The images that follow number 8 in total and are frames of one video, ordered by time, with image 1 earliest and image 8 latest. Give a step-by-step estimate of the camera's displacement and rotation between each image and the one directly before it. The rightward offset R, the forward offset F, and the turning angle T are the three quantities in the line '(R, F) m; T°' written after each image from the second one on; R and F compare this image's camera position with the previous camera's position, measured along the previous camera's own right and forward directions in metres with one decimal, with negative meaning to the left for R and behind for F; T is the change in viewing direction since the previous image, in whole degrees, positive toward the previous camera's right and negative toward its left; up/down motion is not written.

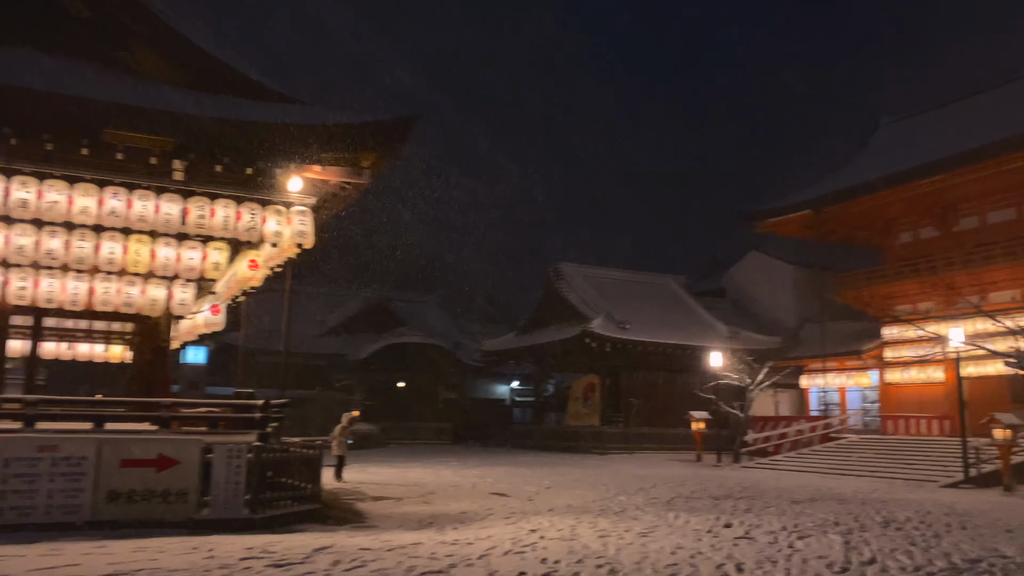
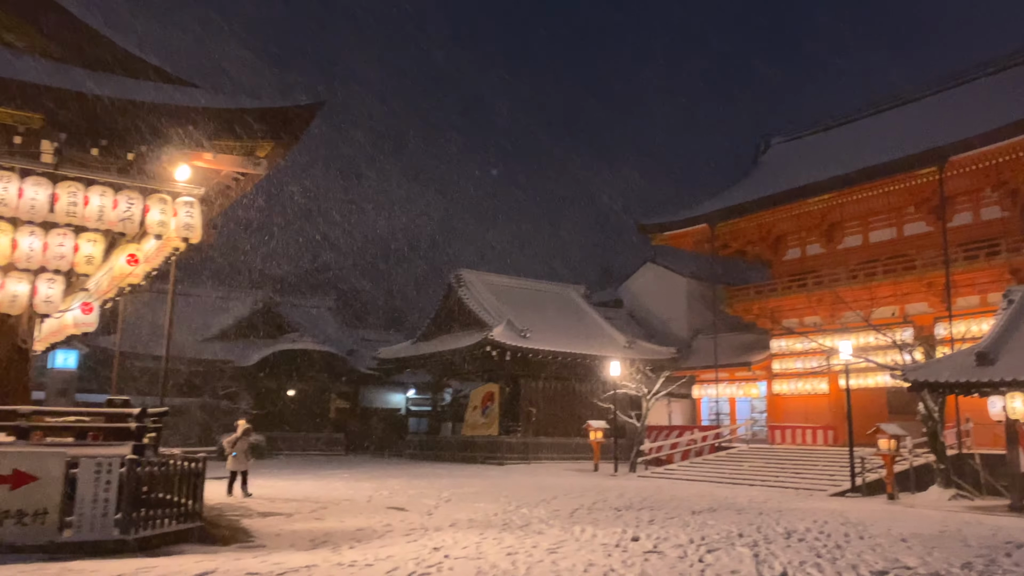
(-0.1, +0.4) m; +7°
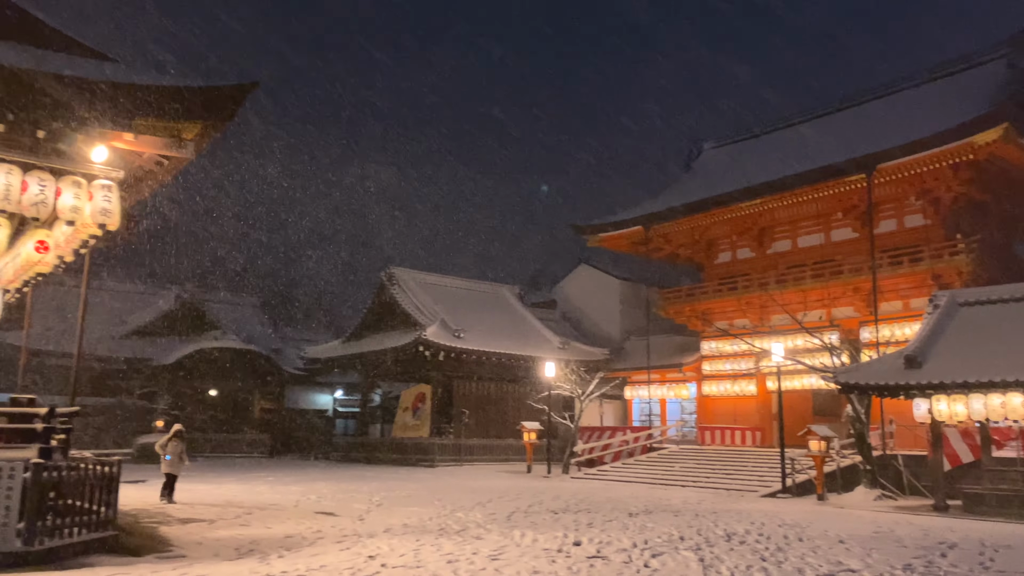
(-0.1, +0.3) m; +5°
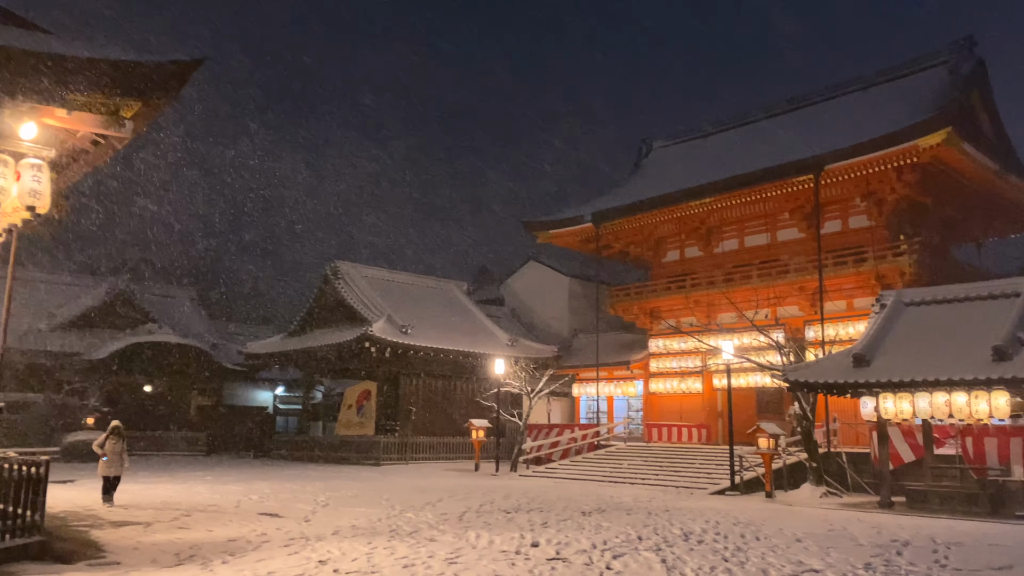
(-0.1, +0.3) m; +4°
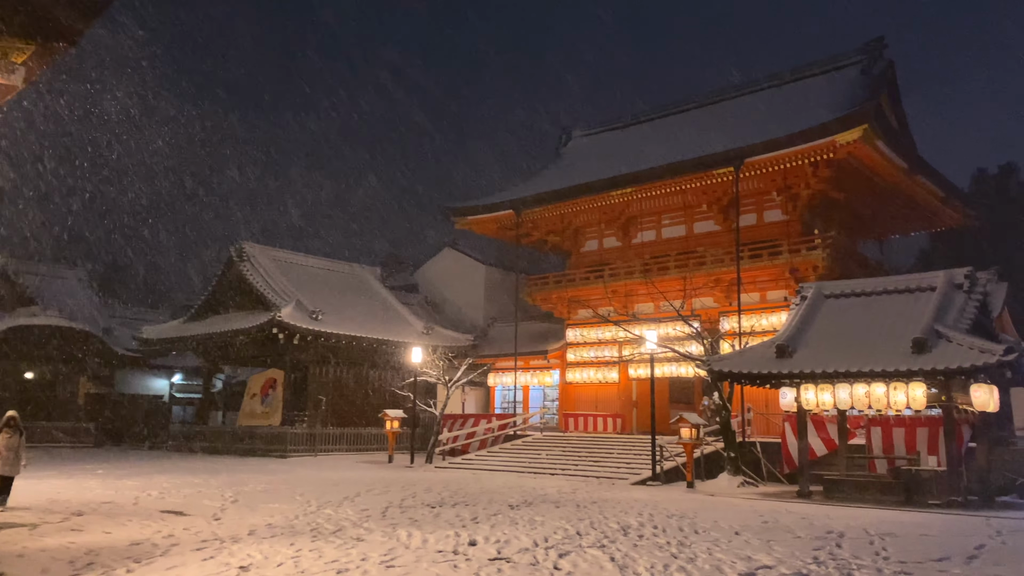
(-0.3, +0.5) m; +7°
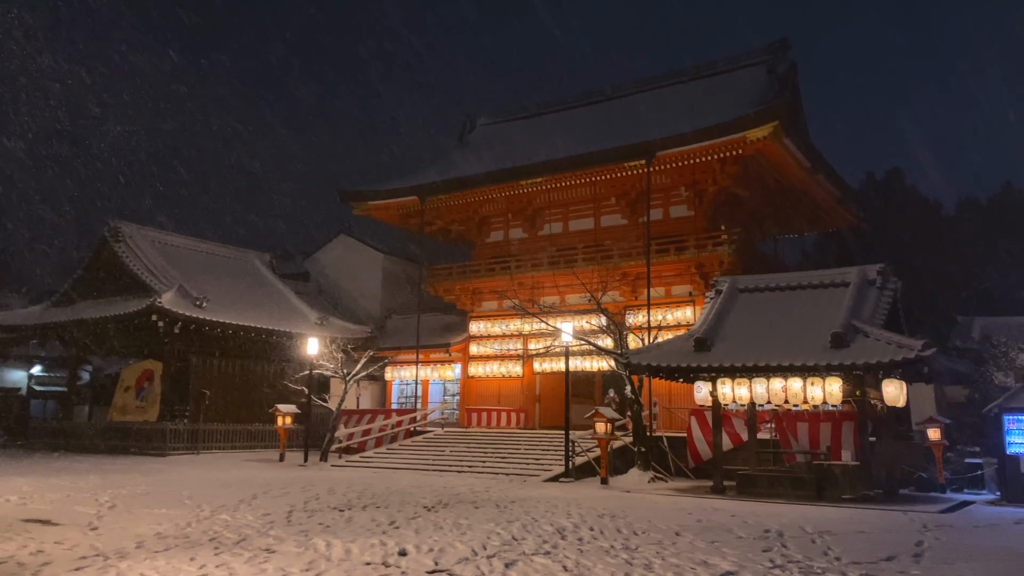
(-0.5, +0.8) m; +8°
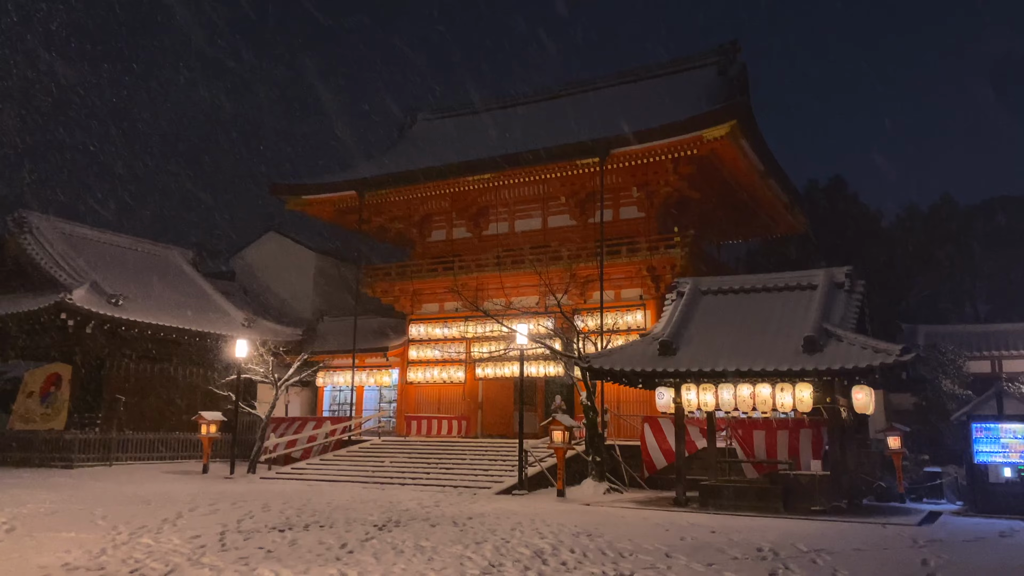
(-0.4, +0.9) m; +5°
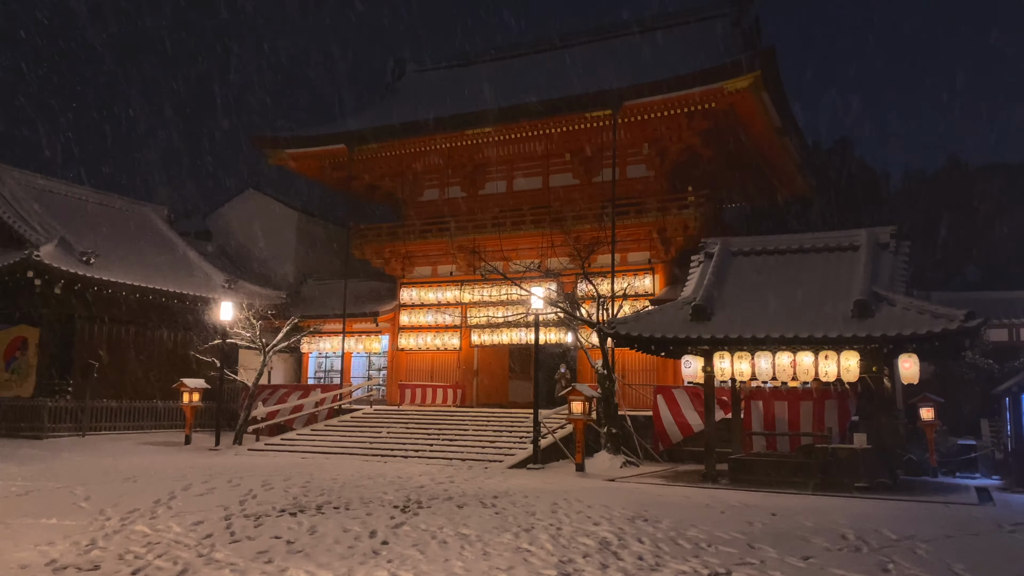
(-0.7, +1.1) m; +2°
